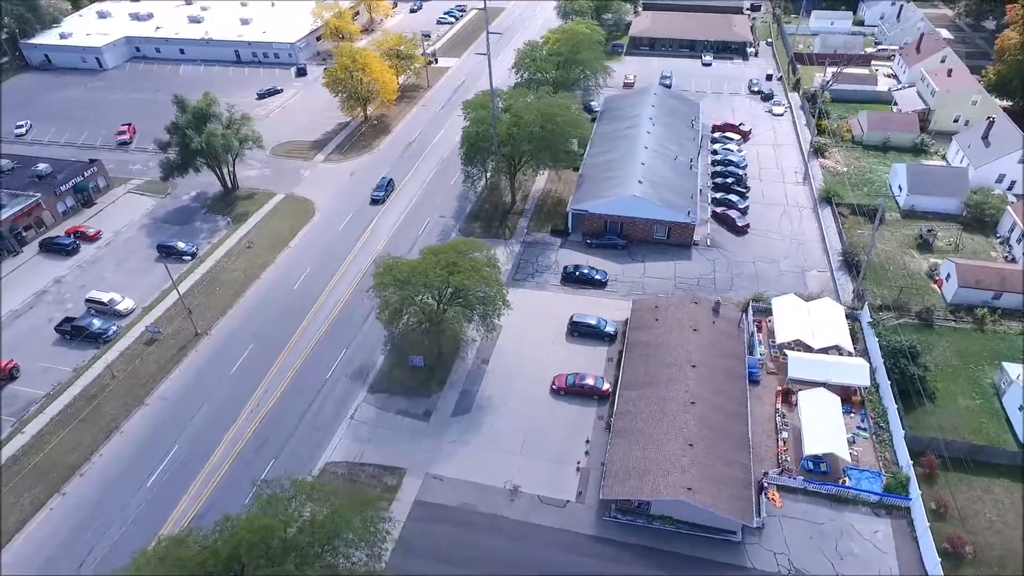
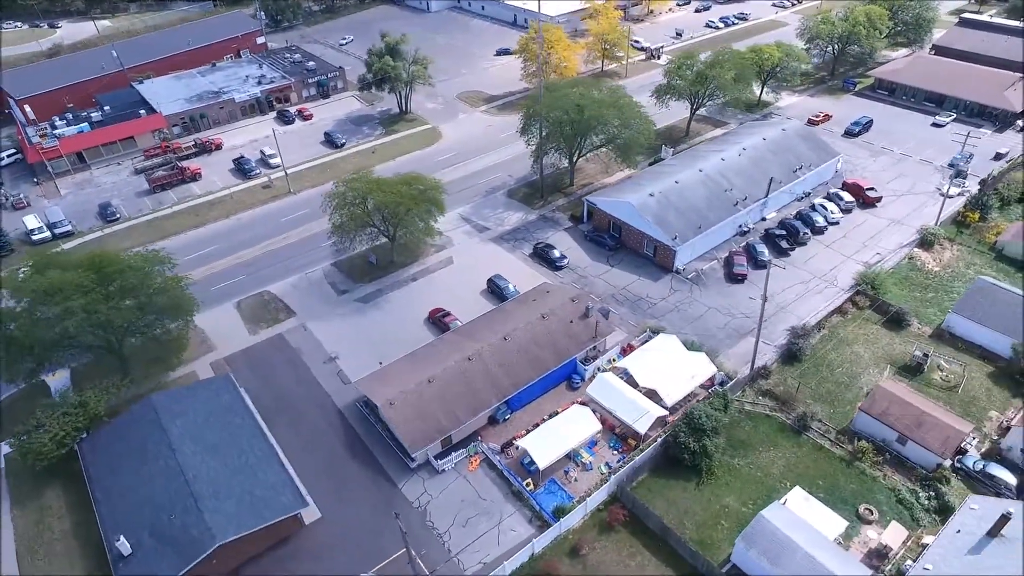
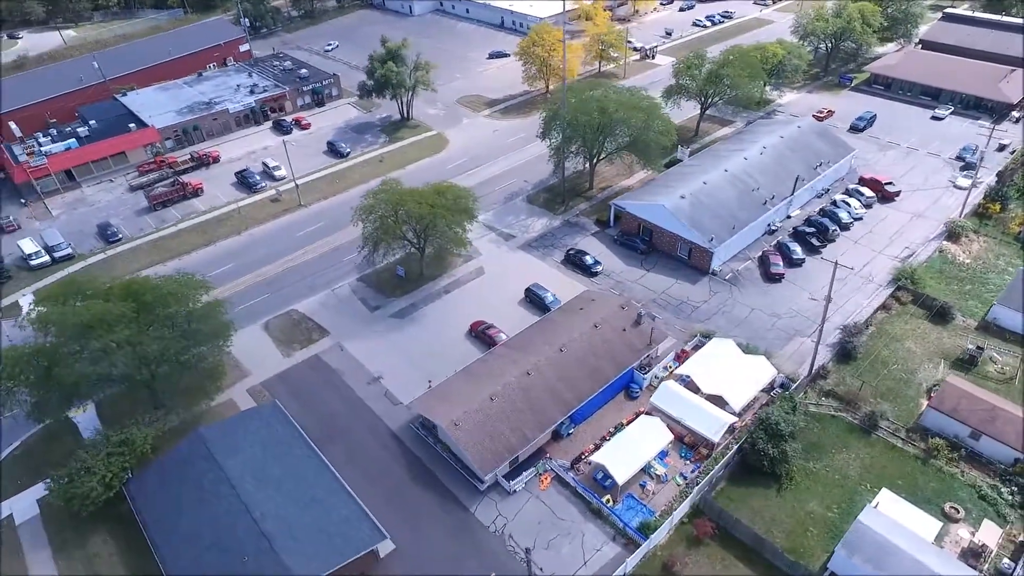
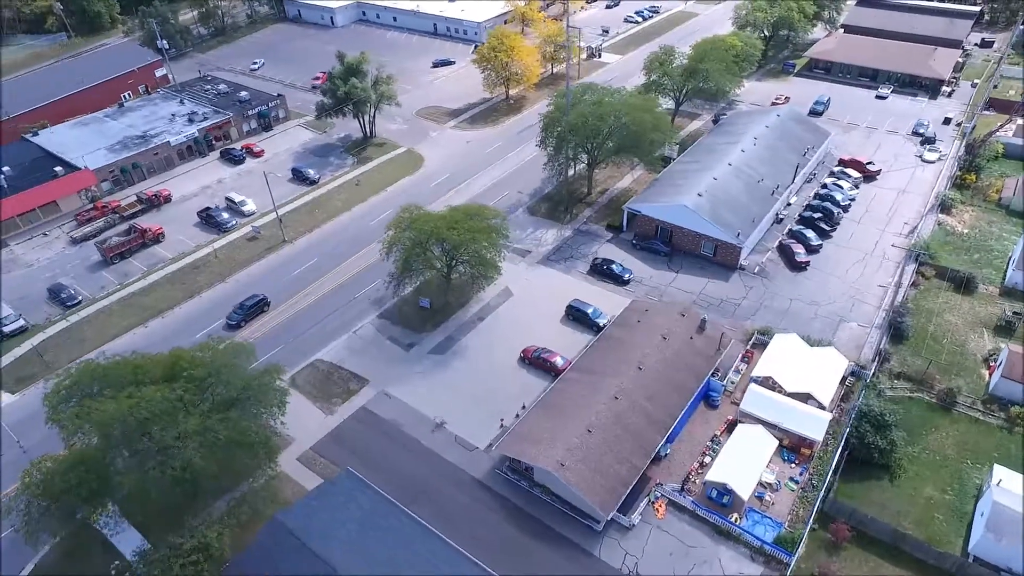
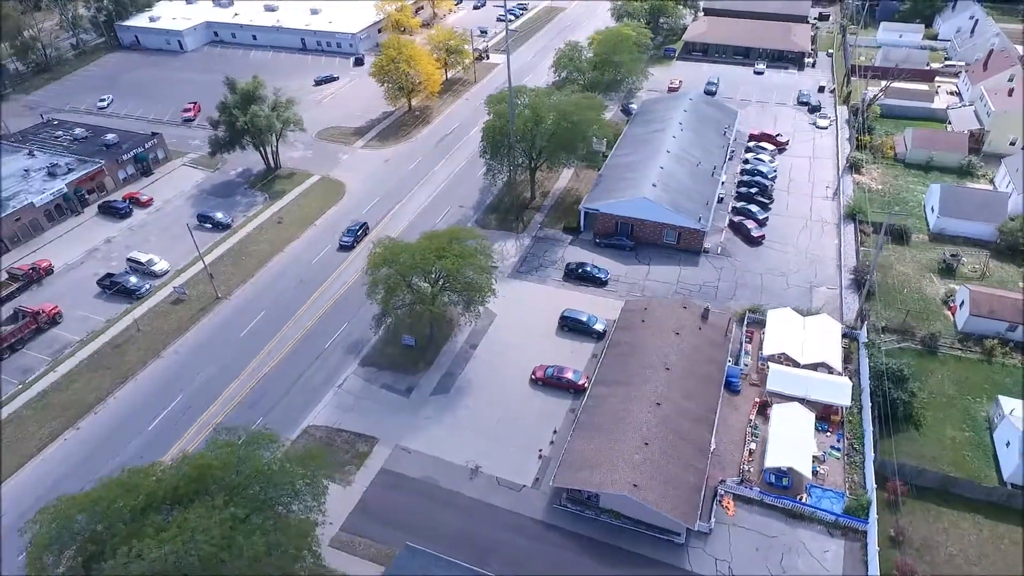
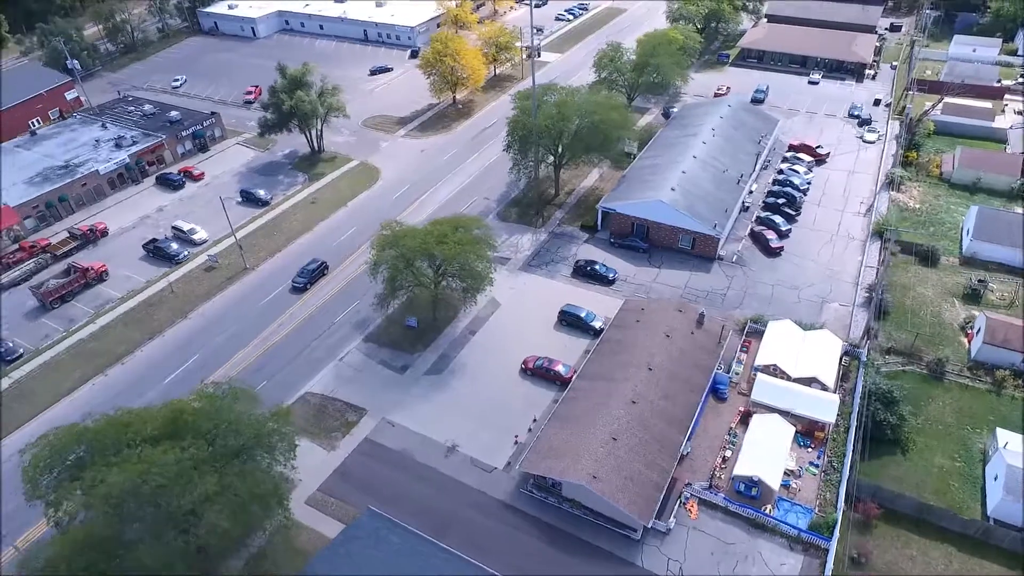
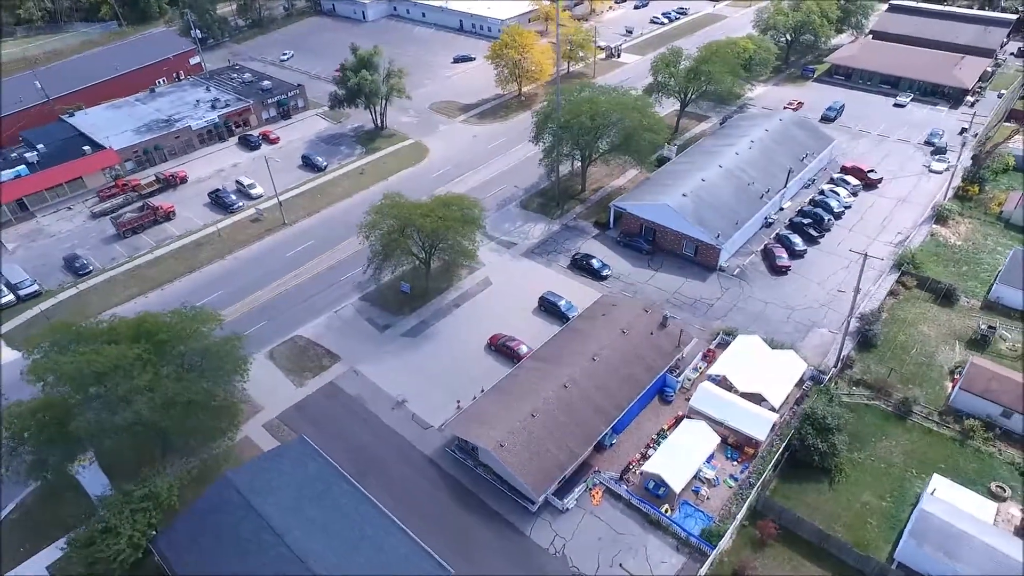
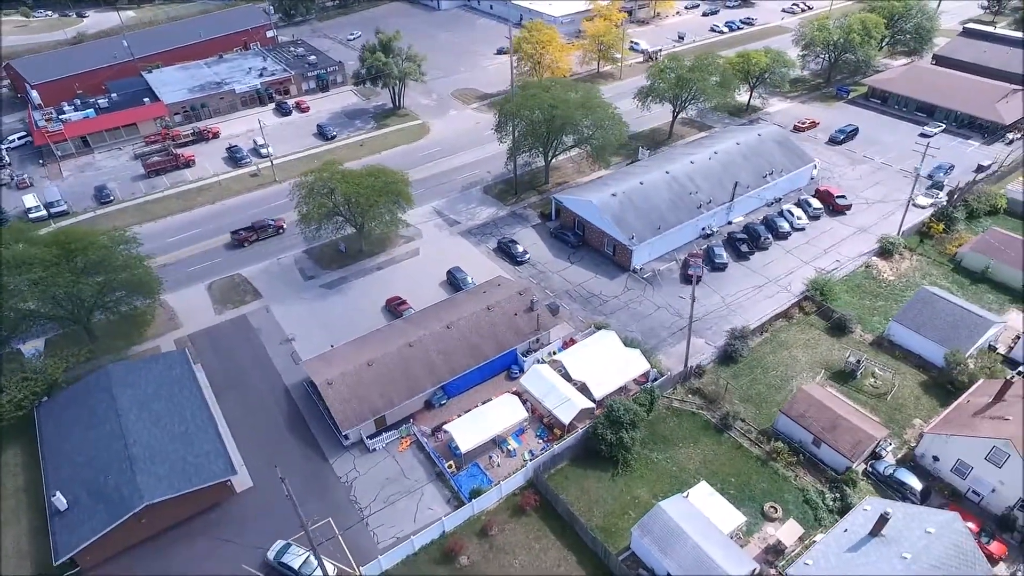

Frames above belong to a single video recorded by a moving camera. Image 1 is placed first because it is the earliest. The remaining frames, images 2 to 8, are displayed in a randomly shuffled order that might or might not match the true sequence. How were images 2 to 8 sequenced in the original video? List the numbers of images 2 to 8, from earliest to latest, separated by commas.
5, 6, 4, 7, 3, 2, 8
